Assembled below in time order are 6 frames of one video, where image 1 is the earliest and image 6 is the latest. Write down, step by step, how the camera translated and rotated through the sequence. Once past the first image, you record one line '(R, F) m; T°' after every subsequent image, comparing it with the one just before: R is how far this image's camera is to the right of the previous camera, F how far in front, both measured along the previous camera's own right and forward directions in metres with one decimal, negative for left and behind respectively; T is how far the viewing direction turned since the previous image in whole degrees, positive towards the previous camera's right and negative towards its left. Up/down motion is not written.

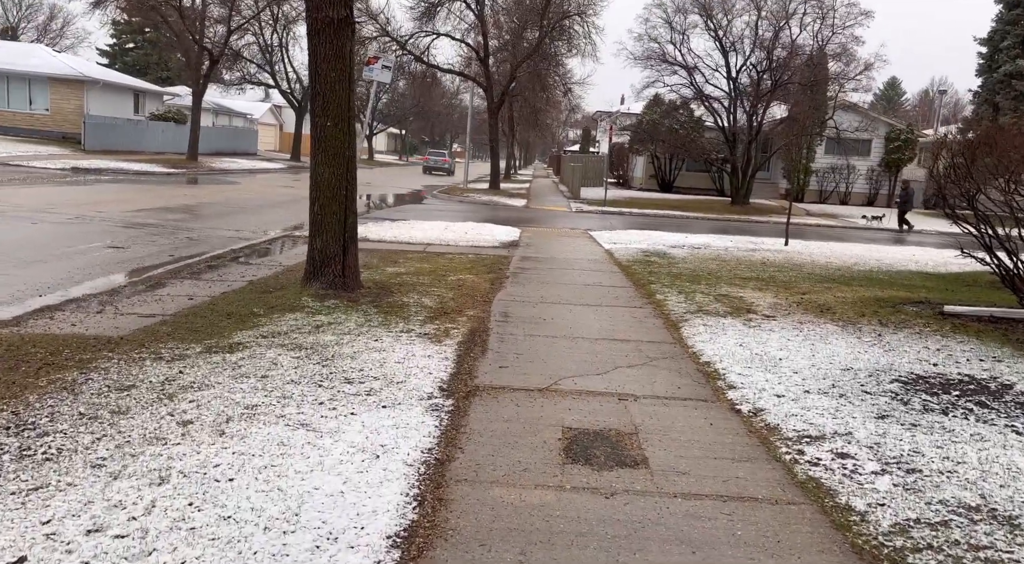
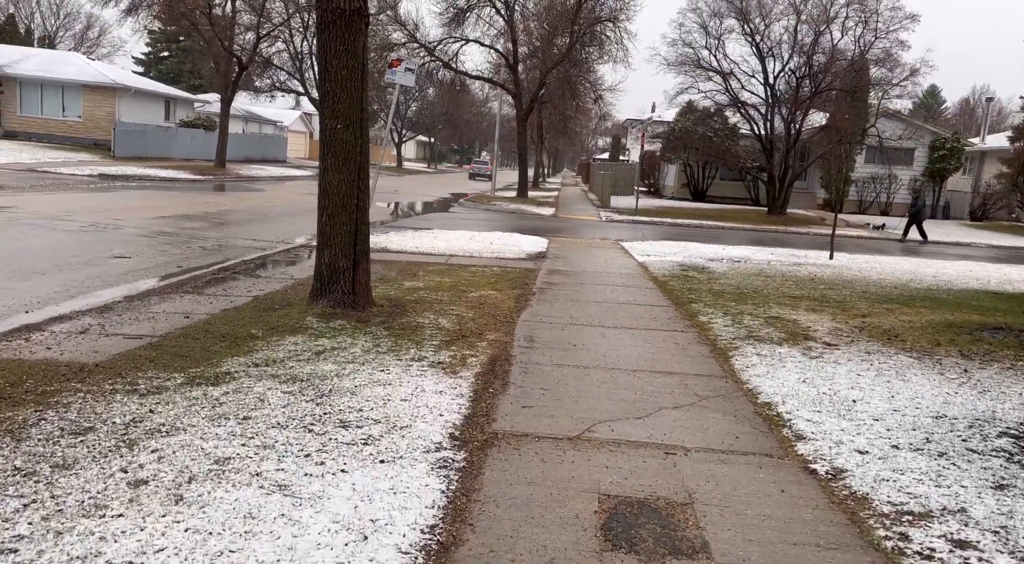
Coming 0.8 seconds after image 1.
(0.0, +0.8) m; -2°
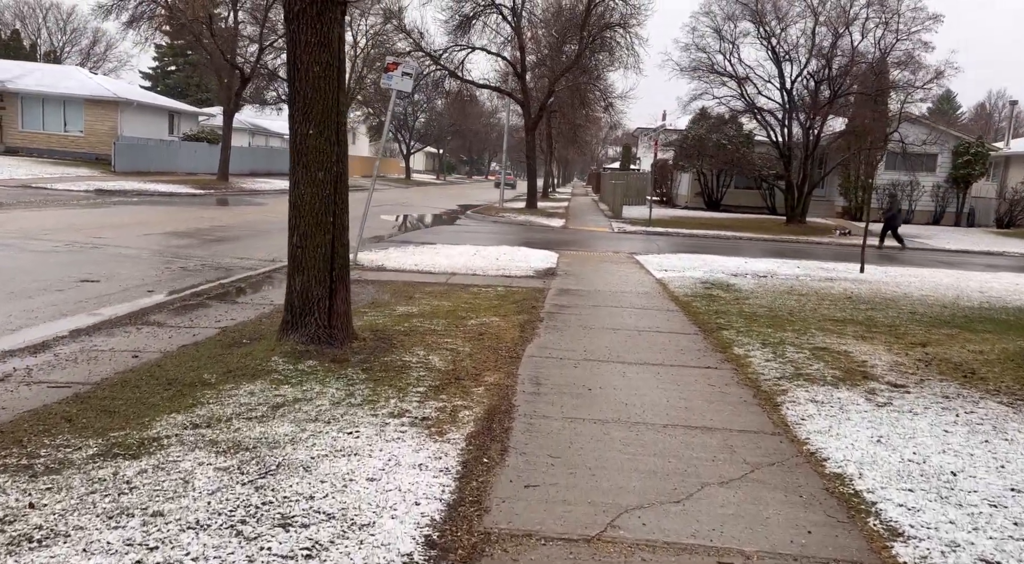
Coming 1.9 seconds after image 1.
(+0.1, +1.1) m; -1°
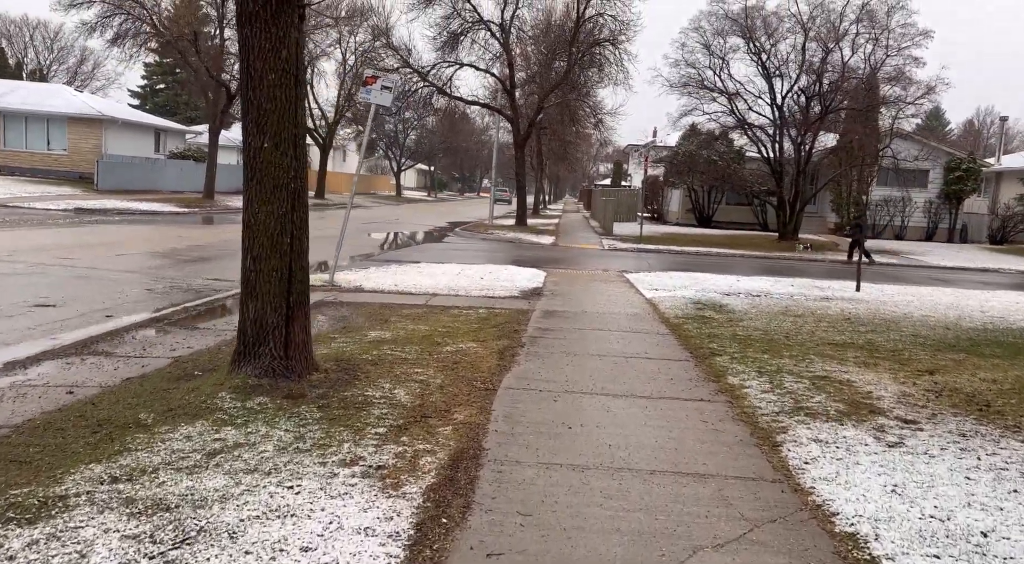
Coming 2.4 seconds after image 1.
(+0.1, +0.5) m; +1°
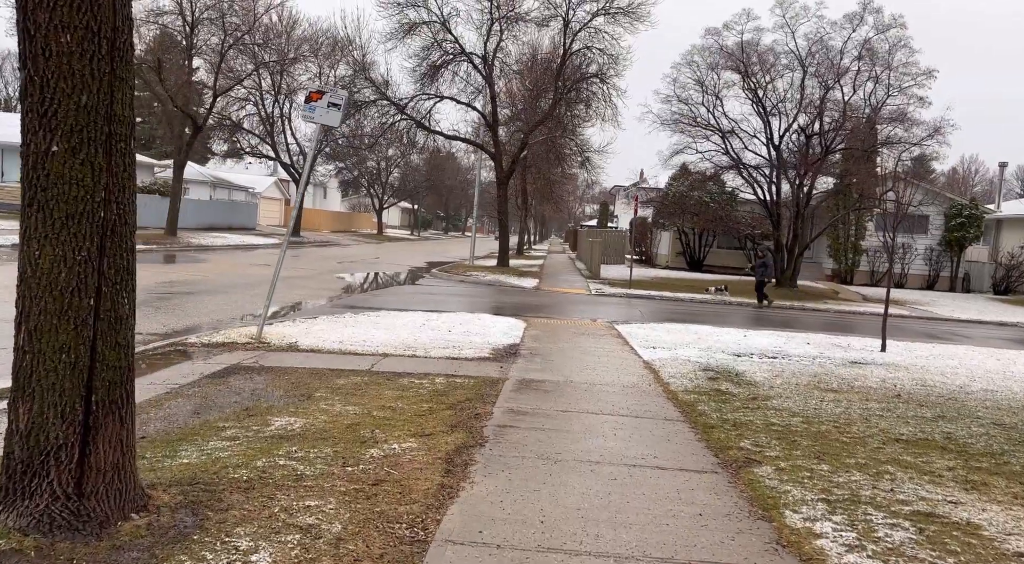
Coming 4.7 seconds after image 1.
(+0.2, +2.2) m; +1°
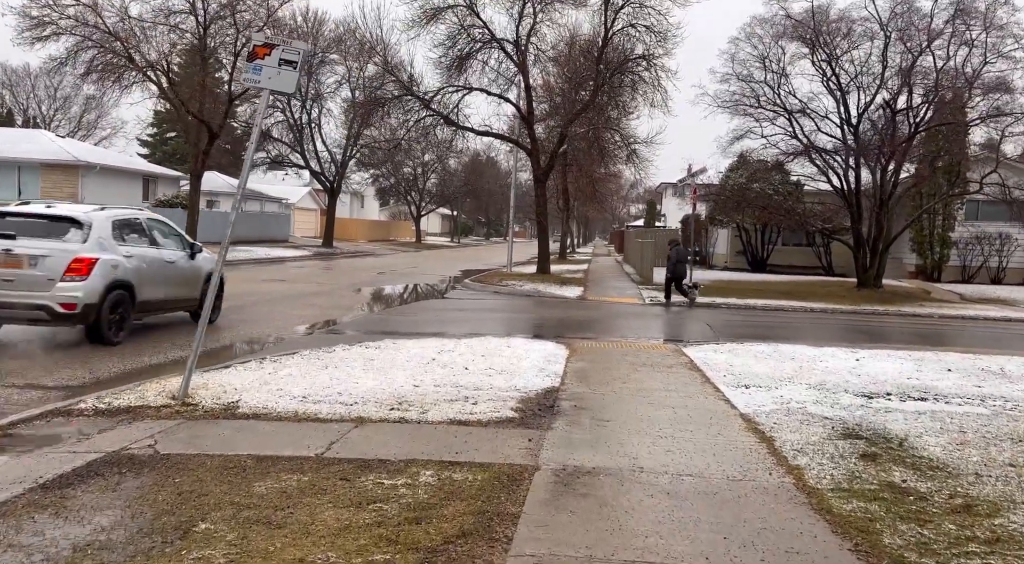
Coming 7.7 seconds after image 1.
(+0.1, +3.4) m; -3°
